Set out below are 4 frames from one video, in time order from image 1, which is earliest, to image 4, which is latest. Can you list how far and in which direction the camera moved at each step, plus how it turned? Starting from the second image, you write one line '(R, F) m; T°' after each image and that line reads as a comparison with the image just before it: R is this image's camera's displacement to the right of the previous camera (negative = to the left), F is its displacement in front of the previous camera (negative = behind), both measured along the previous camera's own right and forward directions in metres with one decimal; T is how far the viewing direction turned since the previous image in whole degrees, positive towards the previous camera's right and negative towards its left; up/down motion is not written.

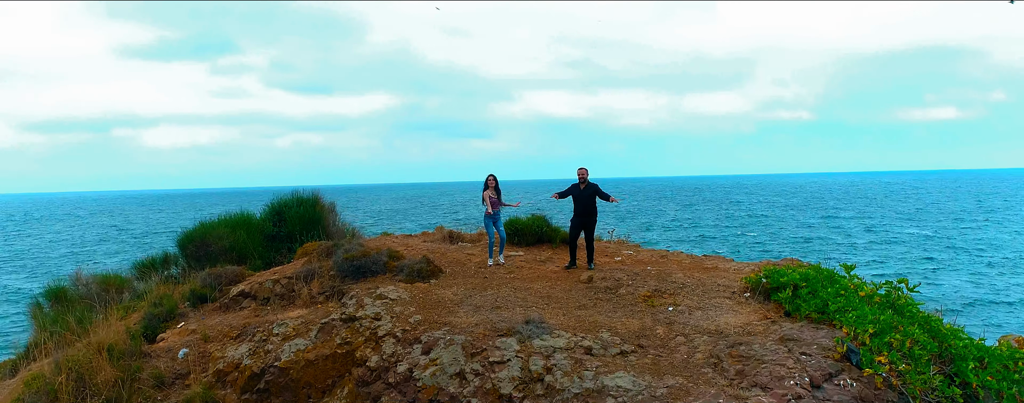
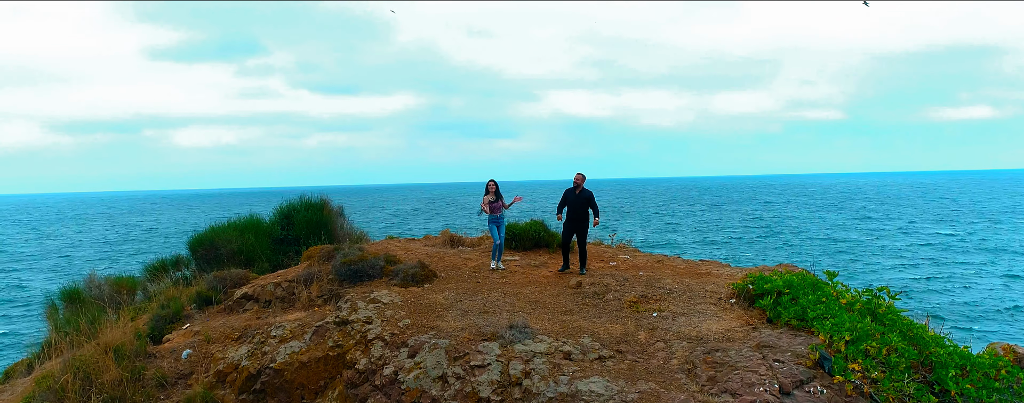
(+0.5, -0.2) m; -2°
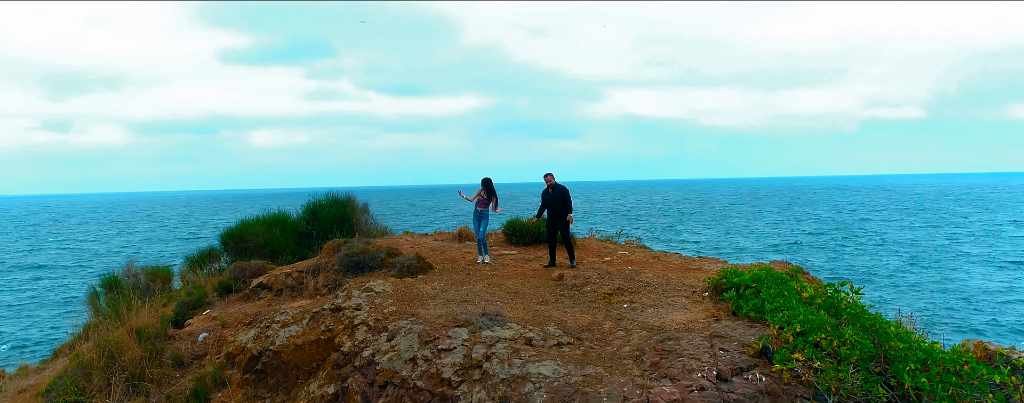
(+1.1, -0.5) m; -5°
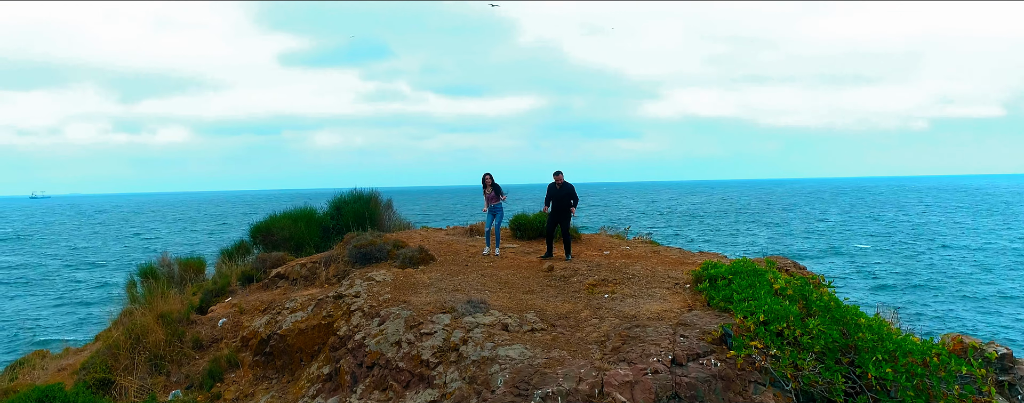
(+0.9, -0.5) m; -4°
